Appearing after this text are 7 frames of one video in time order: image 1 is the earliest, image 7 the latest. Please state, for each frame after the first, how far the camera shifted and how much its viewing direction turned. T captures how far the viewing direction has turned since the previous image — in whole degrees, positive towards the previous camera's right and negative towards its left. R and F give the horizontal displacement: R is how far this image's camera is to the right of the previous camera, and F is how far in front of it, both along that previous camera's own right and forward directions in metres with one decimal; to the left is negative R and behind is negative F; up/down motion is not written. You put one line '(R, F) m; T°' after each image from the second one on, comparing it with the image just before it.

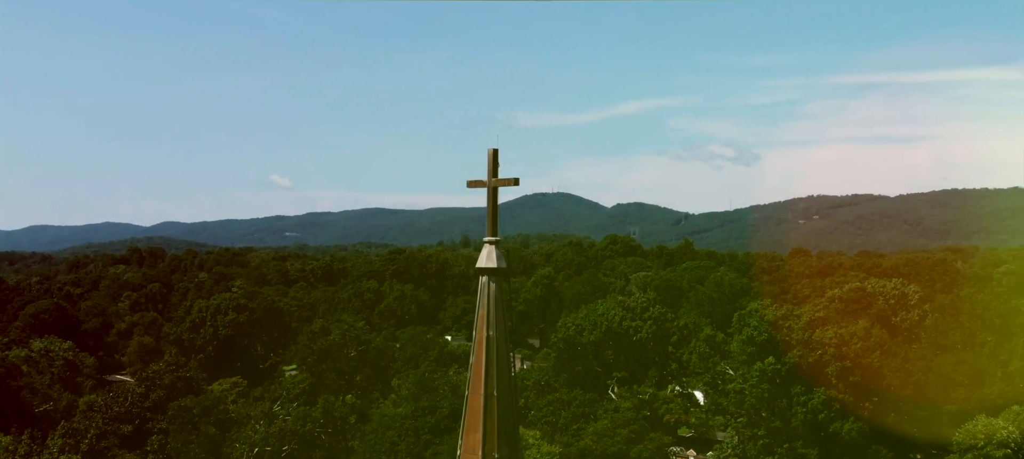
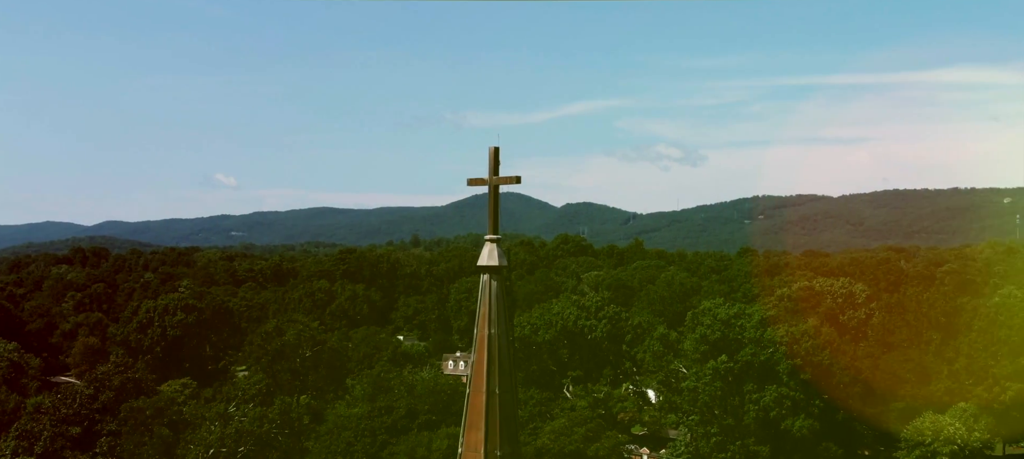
(-0.5, 0.0) m; +3°
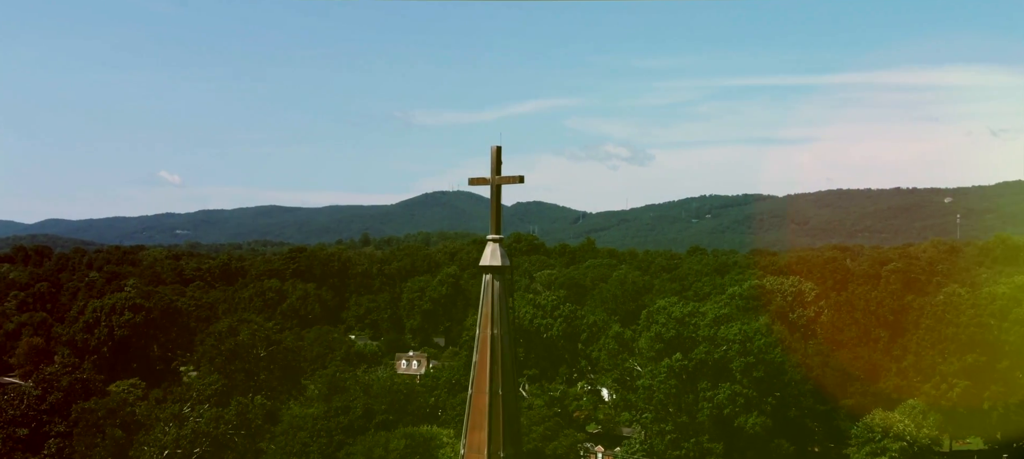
(-0.5, 0.0) m; +3°
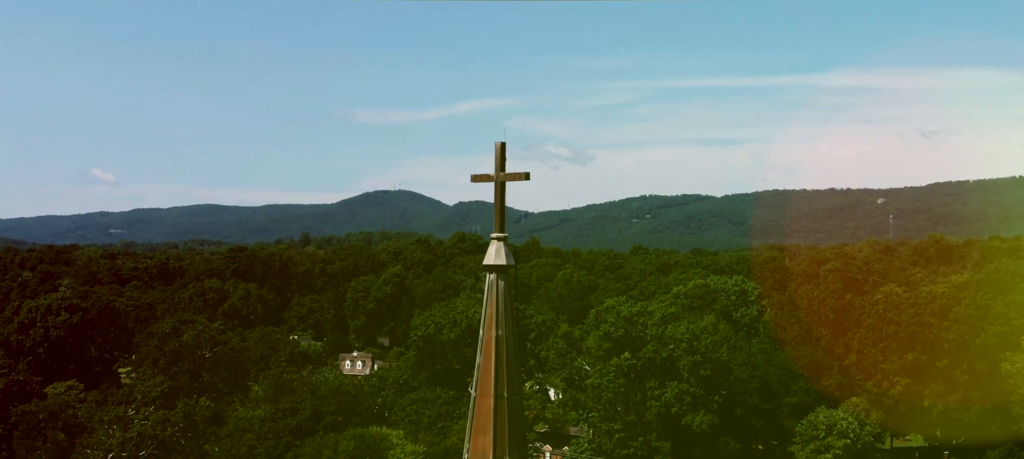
(-0.6, +0.2) m; +3°
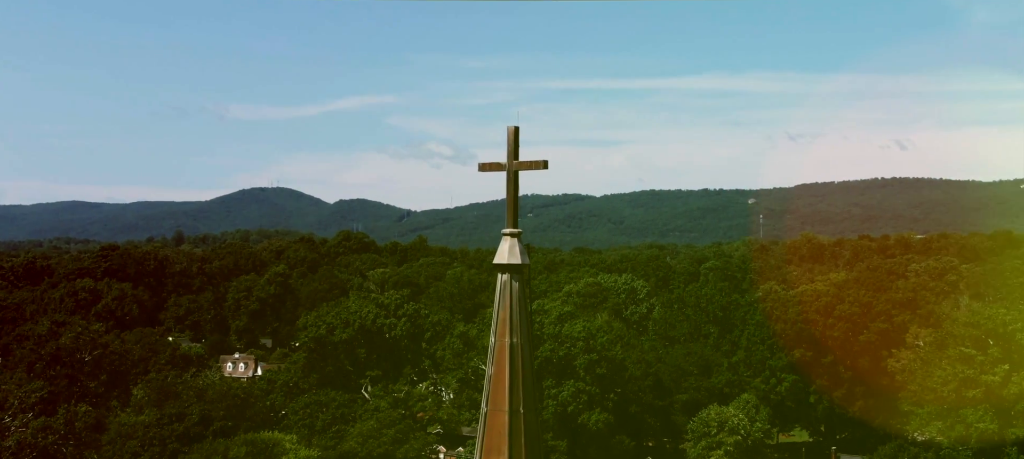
(-1.1, +1.0) m; +6°
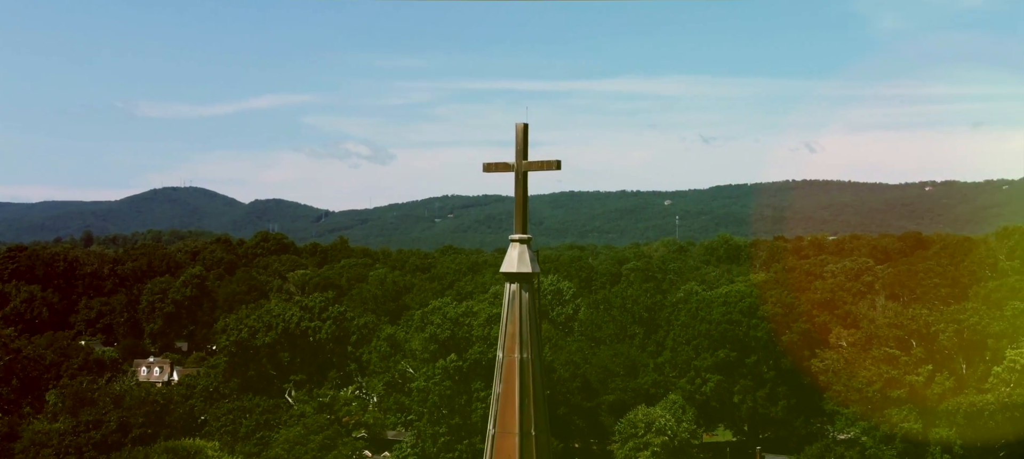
(-0.7, +0.8) m; +4°
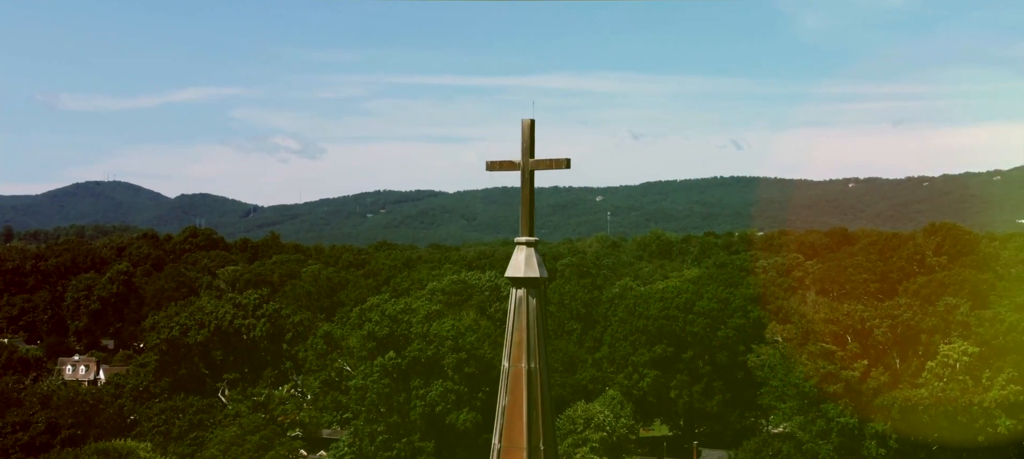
(-0.5, +0.6) m; +3°
